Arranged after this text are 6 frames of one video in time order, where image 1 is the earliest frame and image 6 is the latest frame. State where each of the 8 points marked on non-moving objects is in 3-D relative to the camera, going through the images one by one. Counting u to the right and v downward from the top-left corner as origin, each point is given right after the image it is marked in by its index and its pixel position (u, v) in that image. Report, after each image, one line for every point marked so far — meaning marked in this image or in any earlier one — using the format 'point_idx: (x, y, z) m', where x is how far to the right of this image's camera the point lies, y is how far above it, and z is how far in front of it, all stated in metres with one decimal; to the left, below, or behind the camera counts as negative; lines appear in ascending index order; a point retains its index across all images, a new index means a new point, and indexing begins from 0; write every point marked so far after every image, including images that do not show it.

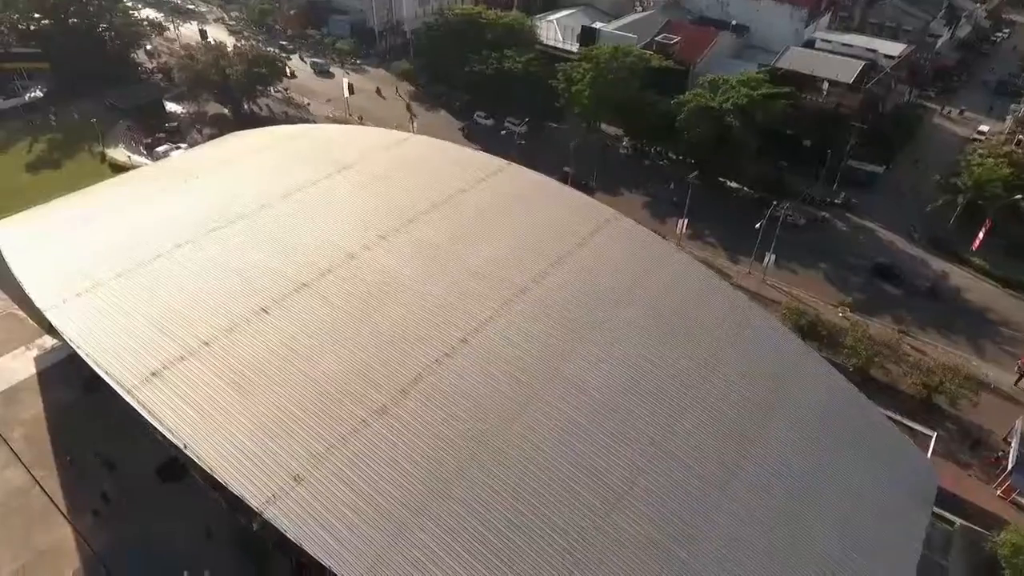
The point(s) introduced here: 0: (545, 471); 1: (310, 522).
0: (+0.9, -5.0, +17.5) m
1: (-5.2, -5.8, +15.8) m
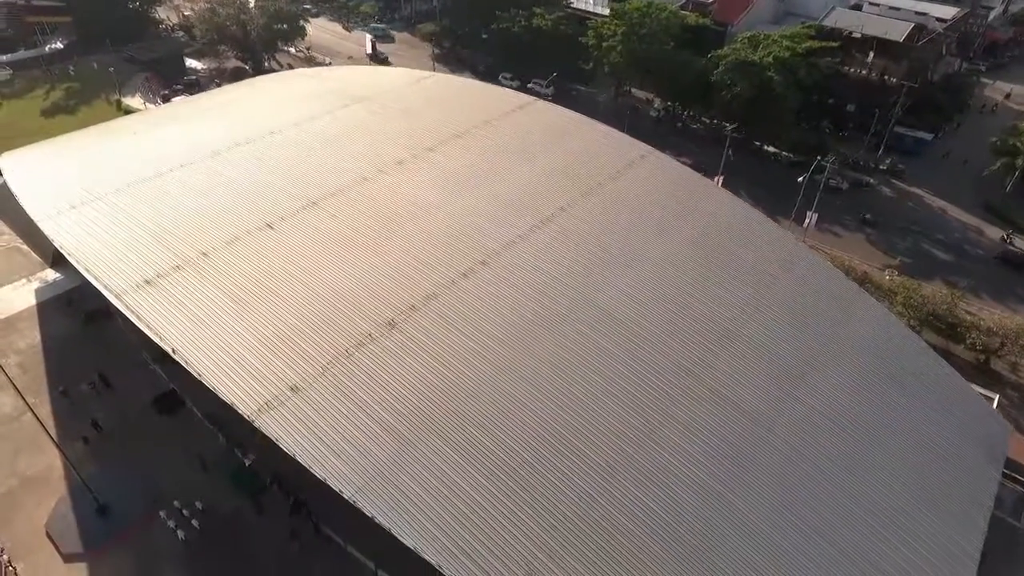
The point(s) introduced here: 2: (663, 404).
0: (+1.4, -2.7, +15.7) m
1: (-4.7, -3.2, +14.2) m
2: (+3.8, -2.9, +16.0) m
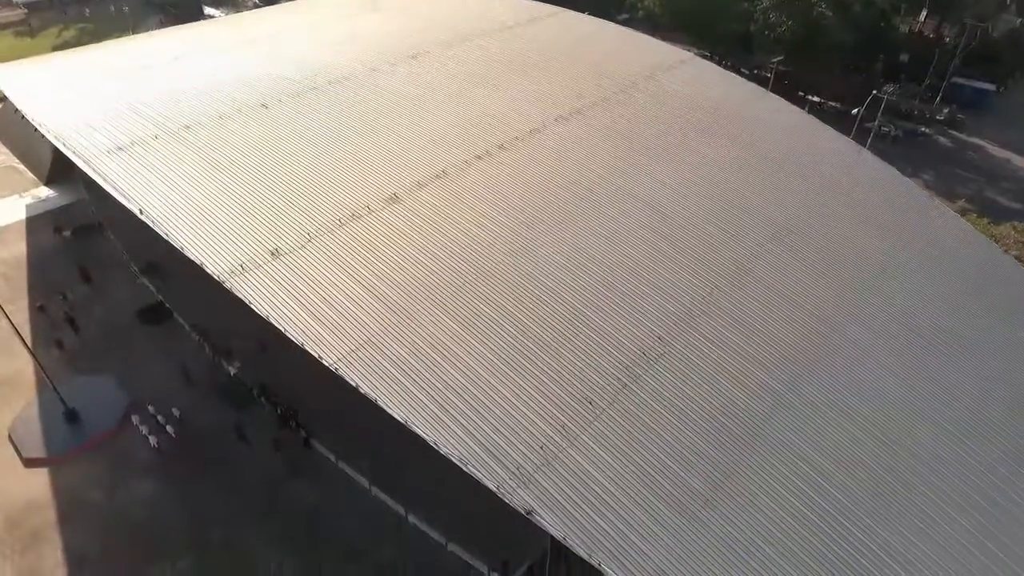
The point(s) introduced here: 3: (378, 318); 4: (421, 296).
0: (+1.8, +0.2, +13.3) m
1: (-4.4, -0.2, +12.1) m
2: (+4.2, -0.1, +13.5) m
3: (-2.5, -0.6, +11.9) m
4: (-1.8, -0.2, +12.4) m
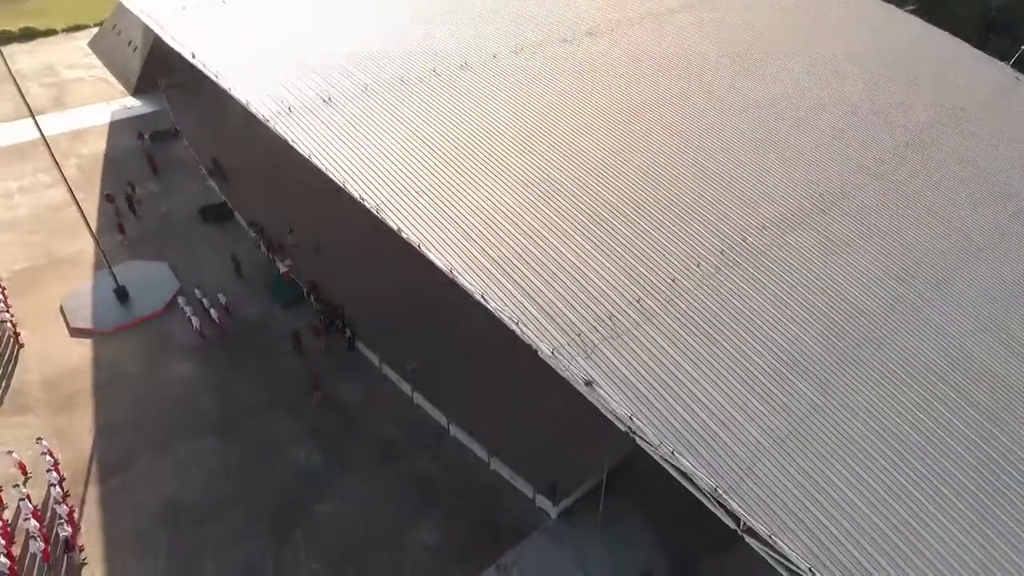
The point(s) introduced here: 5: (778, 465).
0: (+3.2, +2.3, +11.4) m
1: (-3.1, +2.5, +10.8) m
2: (+5.5, +1.7, +11.3) m
3: (-1.3, +1.9, +10.4) m
4: (-0.5, +2.2, +10.8) m
5: (+3.2, -2.1, +7.5) m
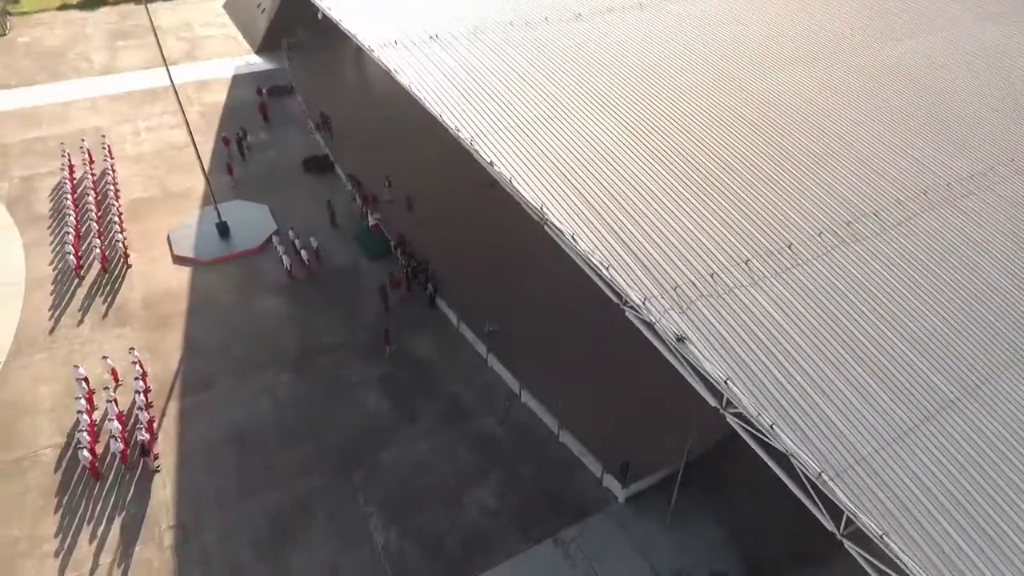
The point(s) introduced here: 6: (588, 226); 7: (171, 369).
0: (+5.0, +2.6, +10.2) m
1: (-1.3, +3.4, +10.5) m
2: (+7.2, +1.7, +9.8) m
3: (+0.3, +2.7, +9.9) m
4: (+1.3, +2.9, +10.1) m
5: (+4.0, -1.8, +6.5) m
6: (+1.0, +0.7, +8.3) m
7: (-7.2, -1.7, +13.4) m
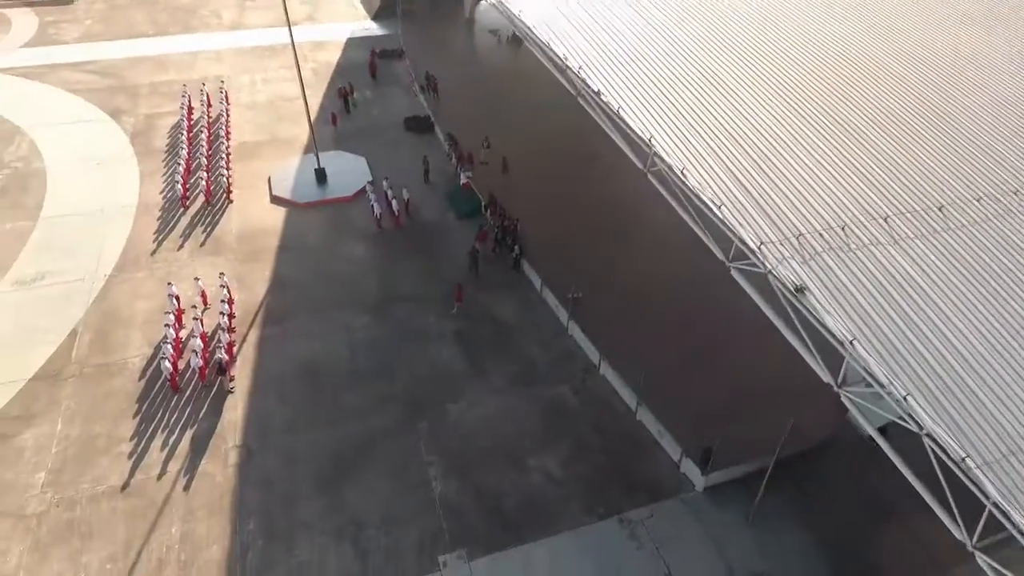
0: (+6.6, +2.7, +8.8) m
1: (+0.5, +4.3, +9.9) m
2: (+8.6, +1.7, +8.1) m
3: (+2.0, +3.4, +9.1) m
4: (+2.9, +3.5, +9.2) m
5: (+4.6, -1.4, +5.2) m
6: (+2.2, +1.3, +7.4) m
7: (-5.5, -0.2, +13.6) m
